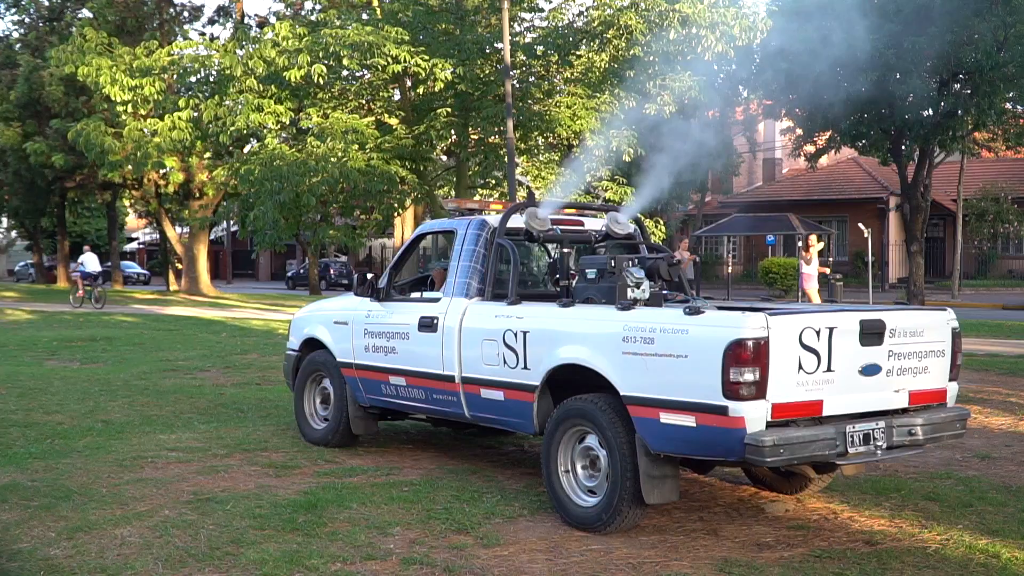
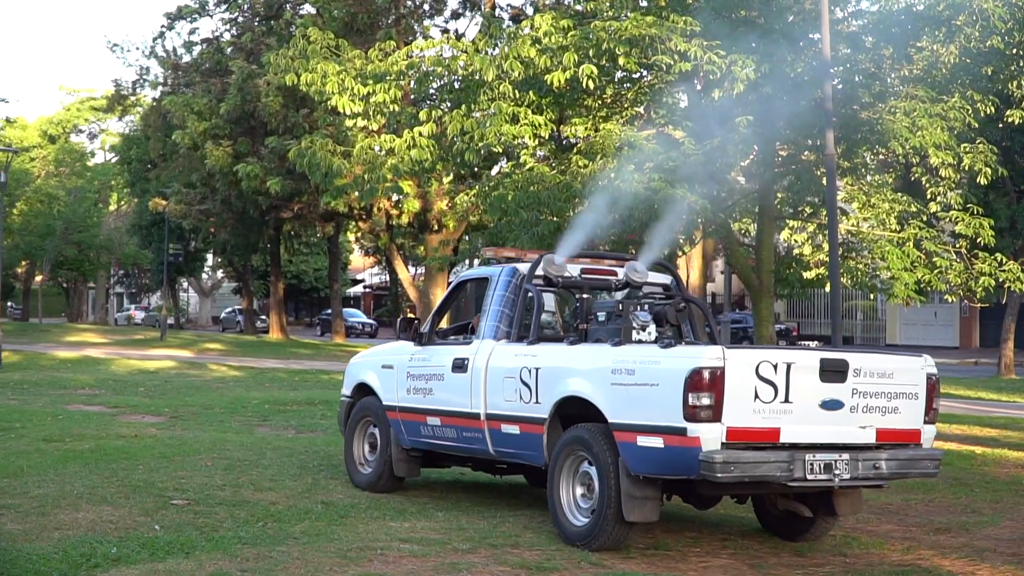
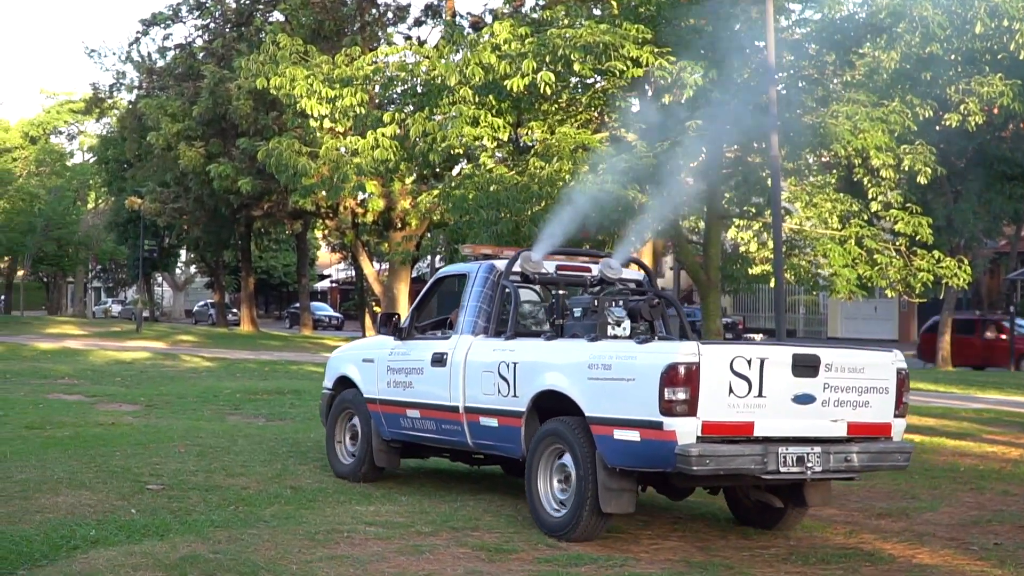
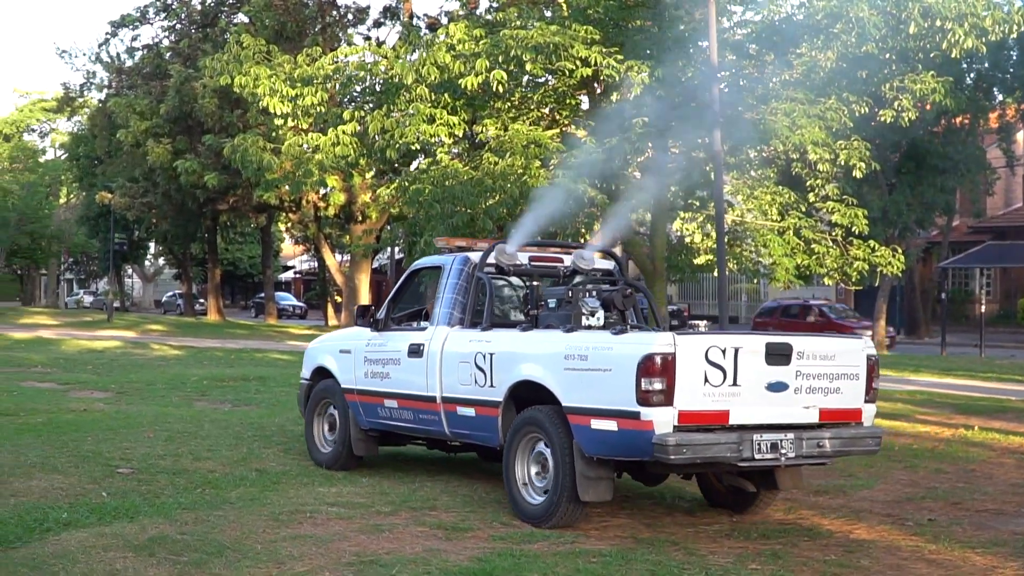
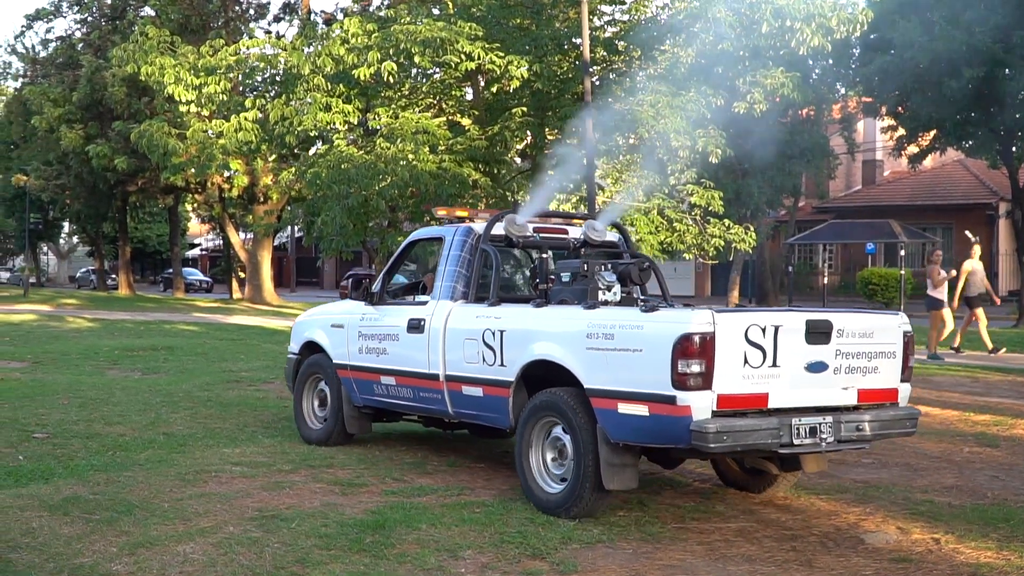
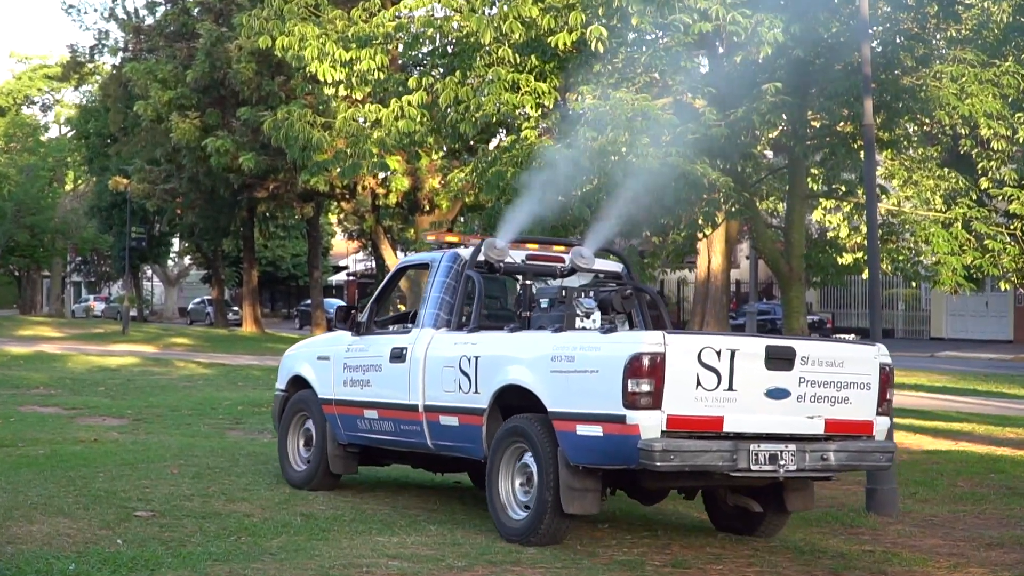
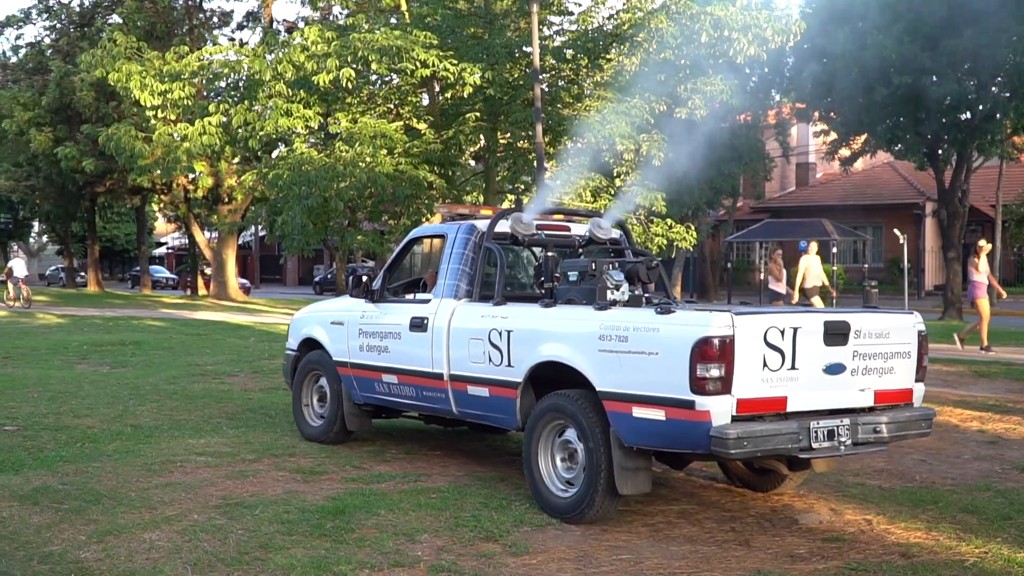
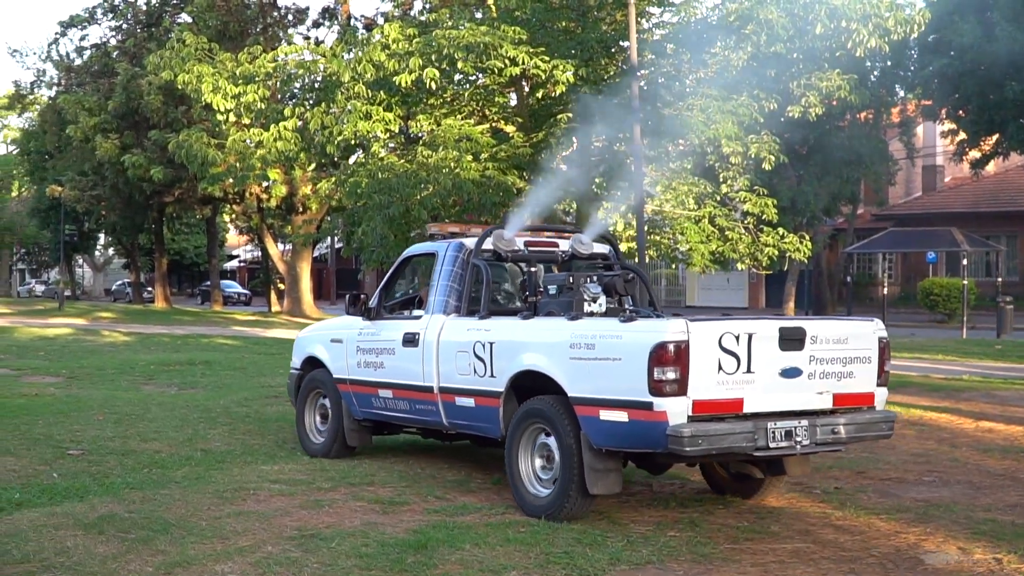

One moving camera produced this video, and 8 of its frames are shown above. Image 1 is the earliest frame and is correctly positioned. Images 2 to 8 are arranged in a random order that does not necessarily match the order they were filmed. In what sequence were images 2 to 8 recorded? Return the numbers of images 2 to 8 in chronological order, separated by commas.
7, 5, 8, 4, 3, 2, 6
